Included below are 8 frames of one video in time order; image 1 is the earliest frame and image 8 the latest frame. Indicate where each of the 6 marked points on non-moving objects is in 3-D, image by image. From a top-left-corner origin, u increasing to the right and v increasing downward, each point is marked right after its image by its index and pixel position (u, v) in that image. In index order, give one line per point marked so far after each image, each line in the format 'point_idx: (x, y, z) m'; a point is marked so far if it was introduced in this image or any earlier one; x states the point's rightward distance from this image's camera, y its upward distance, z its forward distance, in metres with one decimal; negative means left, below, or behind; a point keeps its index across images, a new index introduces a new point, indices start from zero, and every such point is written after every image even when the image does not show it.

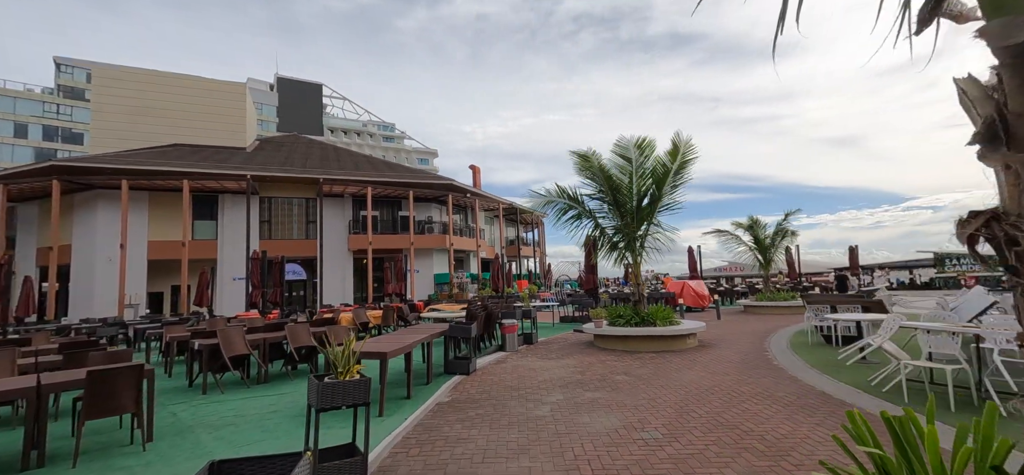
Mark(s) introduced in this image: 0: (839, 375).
0: (+4.8, -2.0, +6.1) m
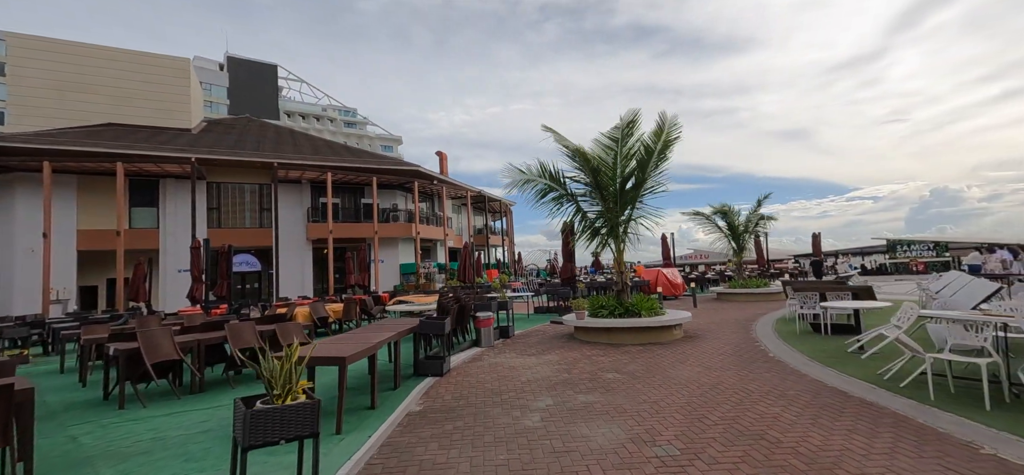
0: (+4.5, -1.8, +5.7) m
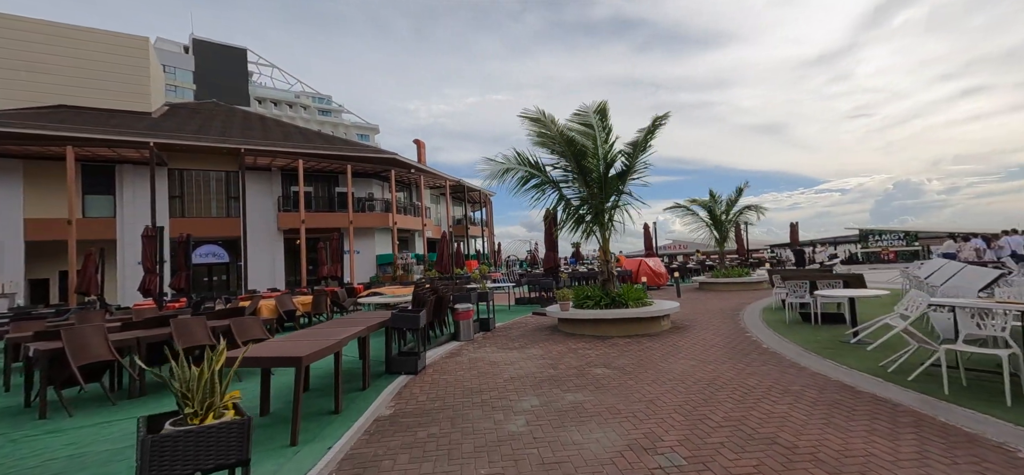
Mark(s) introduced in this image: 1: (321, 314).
0: (+4.3, -1.6, +5.4) m
1: (-5.7, -2.3, +12.4) m
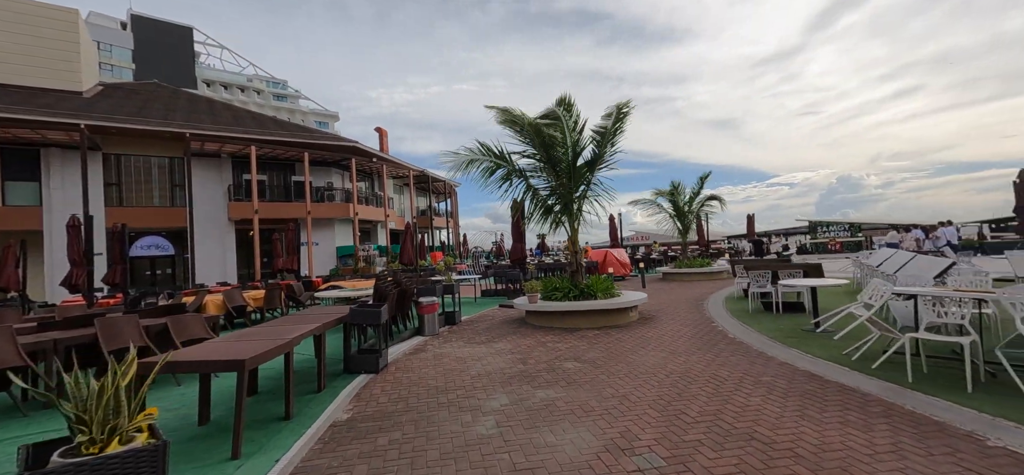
0: (+3.9, -1.5, +5.5) m
1: (-6.6, -2.0, +11.7) m
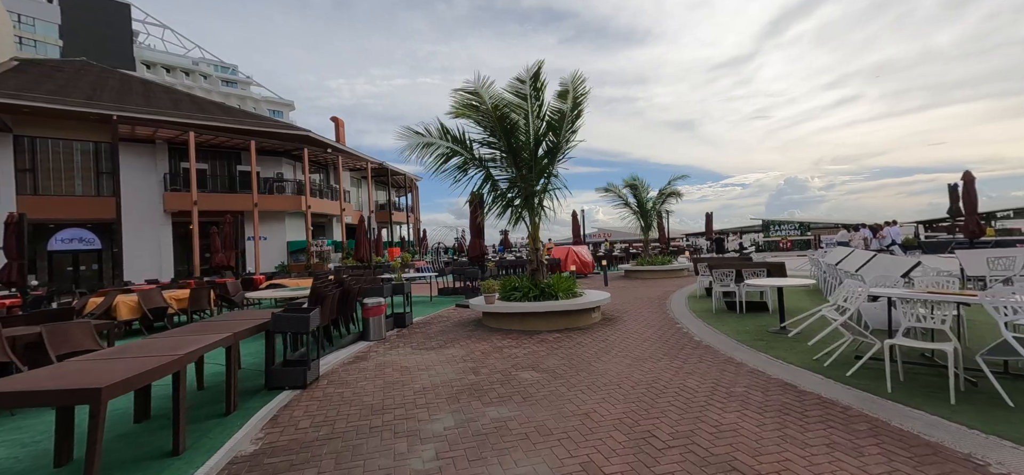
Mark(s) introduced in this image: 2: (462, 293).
0: (+3.3, -1.4, +5.2) m
1: (-7.7, -1.8, +10.4) m
2: (-1.5, -1.7, +12.7) m
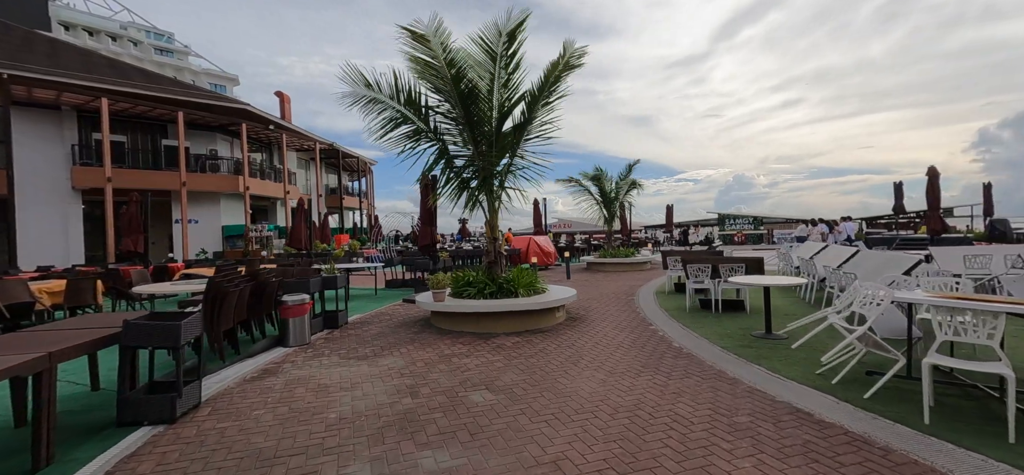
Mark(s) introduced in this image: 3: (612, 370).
0: (+2.8, -1.4, +4.4) m
1: (-8.7, -1.4, +8.6) m
2: (-2.8, -1.3, +11.5) m
3: (+1.1, -1.4, +4.6) m
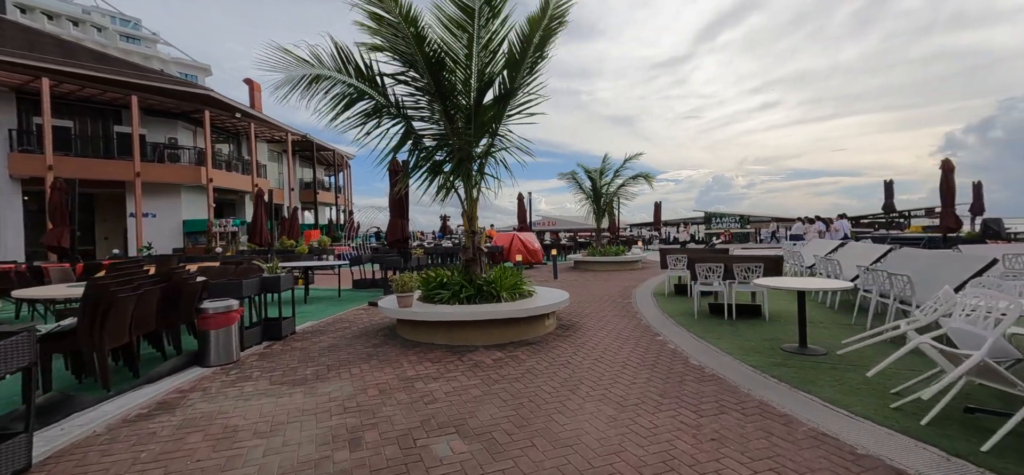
0: (+2.6, -1.3, +3.4) m
1: (-9.0, -1.3, +7.1) m
2: (-3.2, -1.2, +10.3) m
3: (+0.9, -1.4, +3.6) m
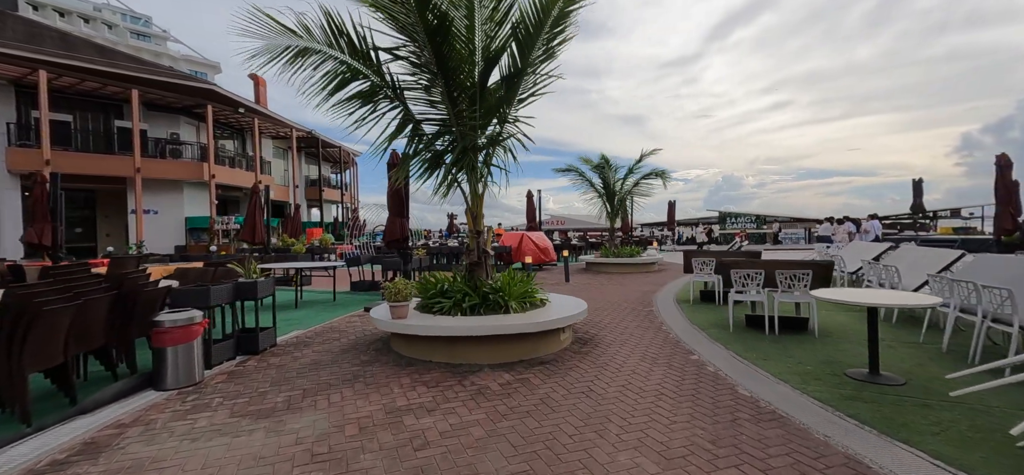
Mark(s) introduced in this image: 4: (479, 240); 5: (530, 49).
0: (+2.7, -1.3, +2.6) m
1: (-8.9, -1.2, +6.5) m
2: (-3.0, -1.2, +9.6) m
3: (+1.0, -1.4, +2.8) m
4: (-0.5, 0.0, +5.5) m
5: (+0.2, +2.4, +5.4) m
